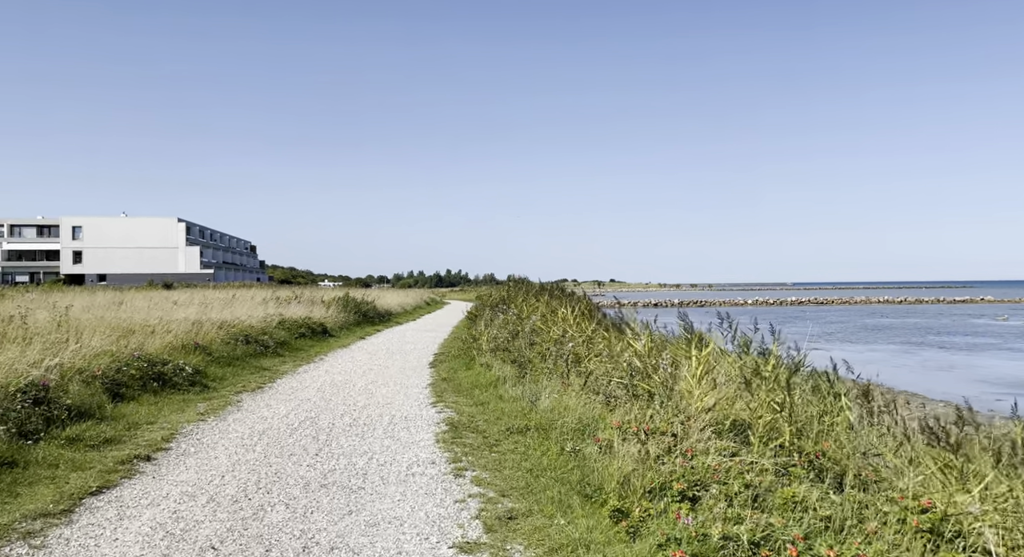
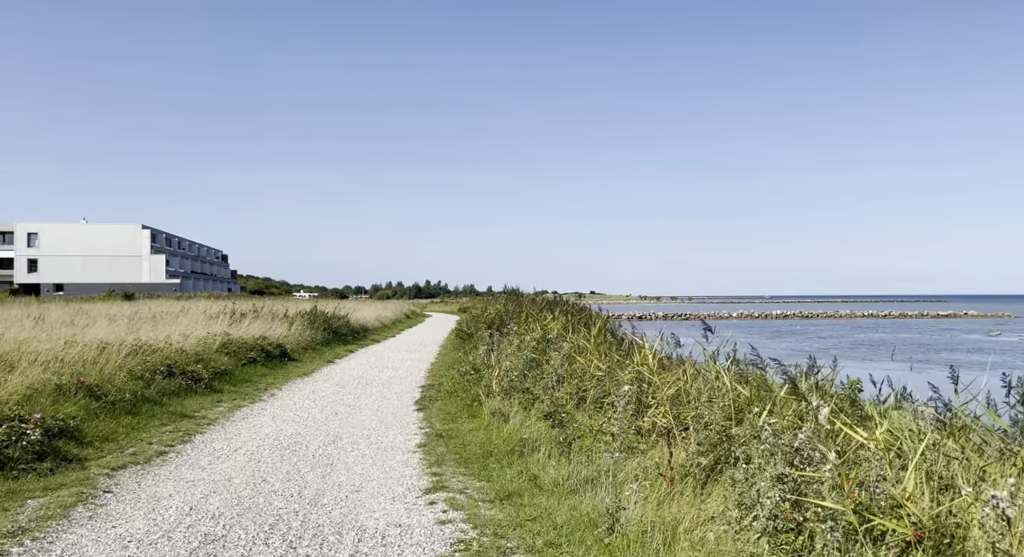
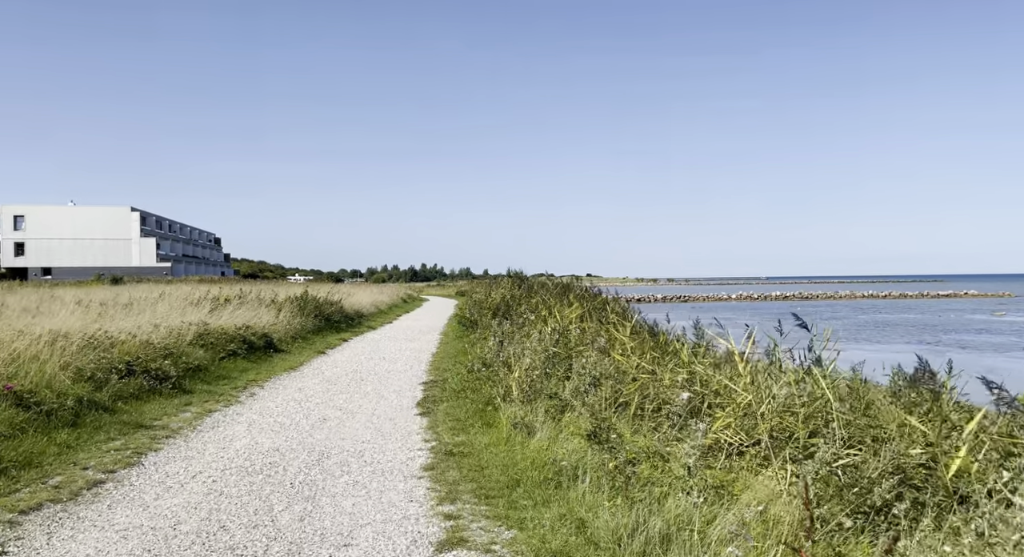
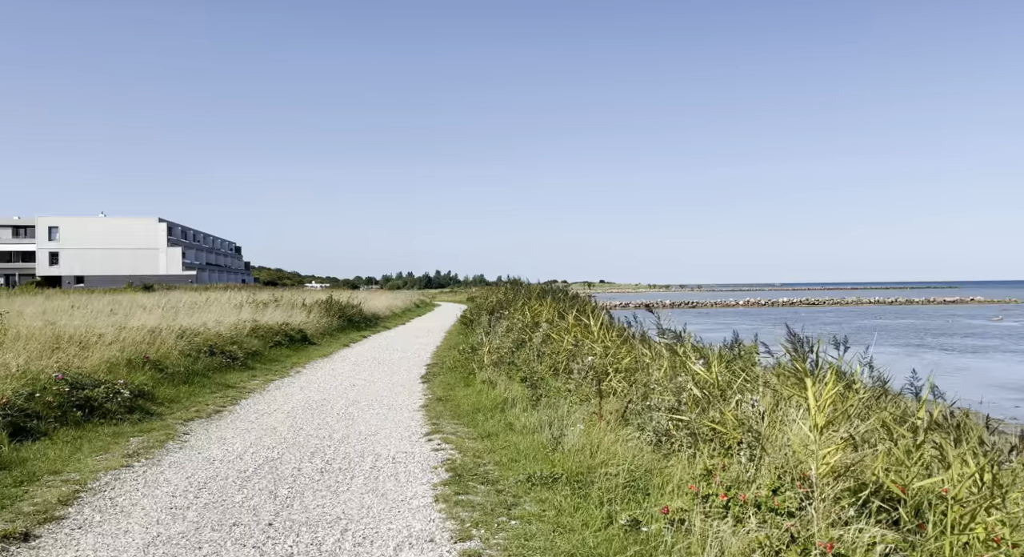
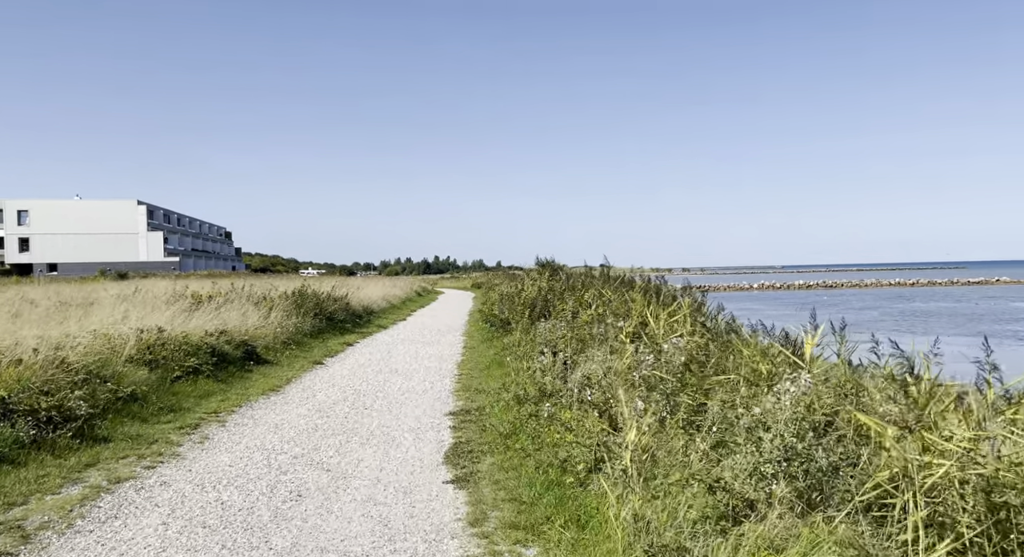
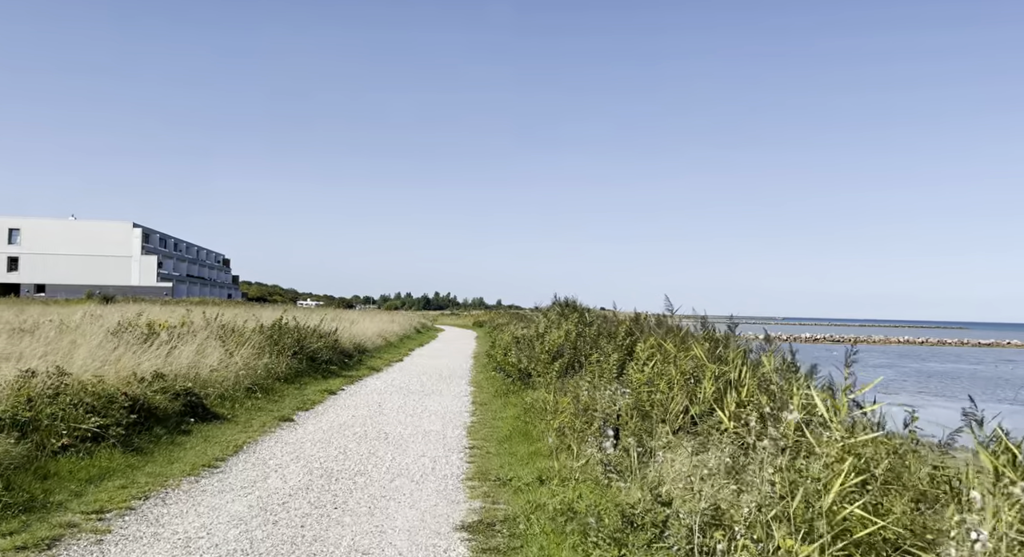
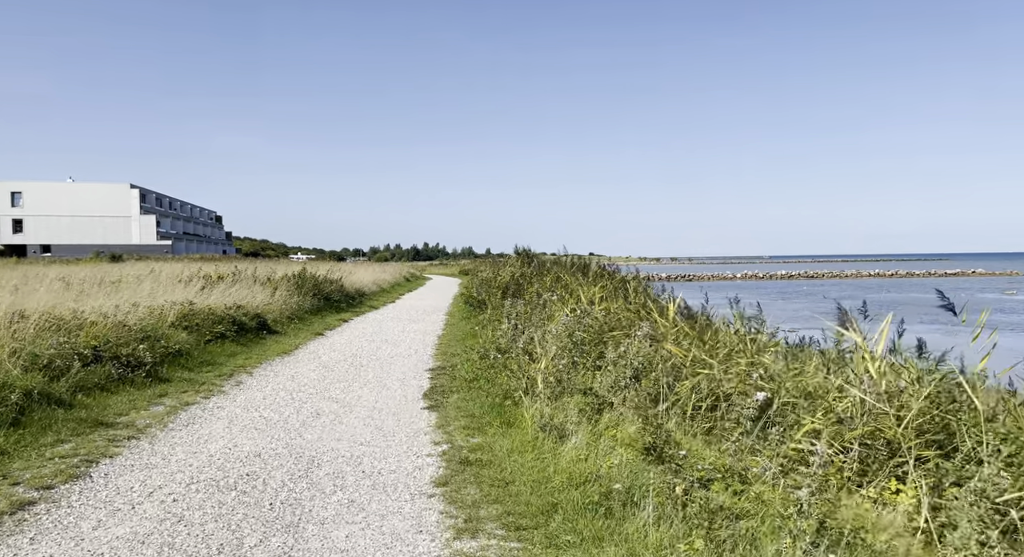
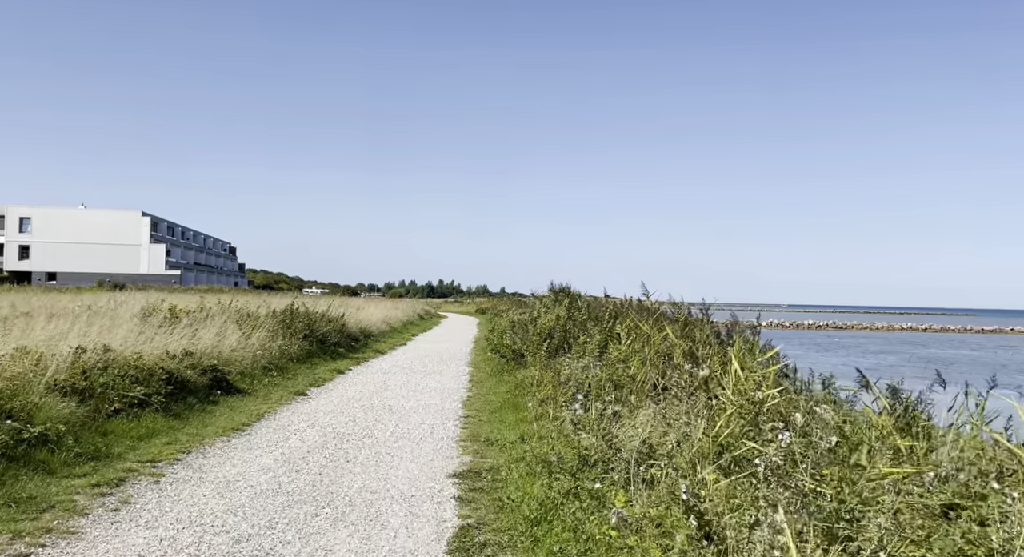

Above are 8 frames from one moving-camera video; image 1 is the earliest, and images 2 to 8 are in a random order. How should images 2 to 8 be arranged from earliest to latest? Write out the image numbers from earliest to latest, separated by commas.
4, 2, 3, 7, 5, 8, 6
